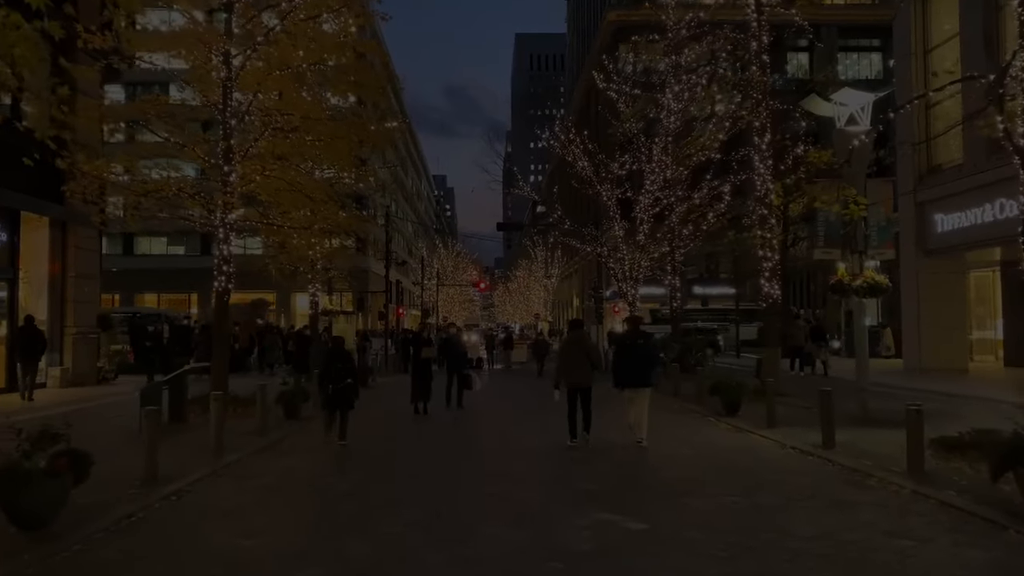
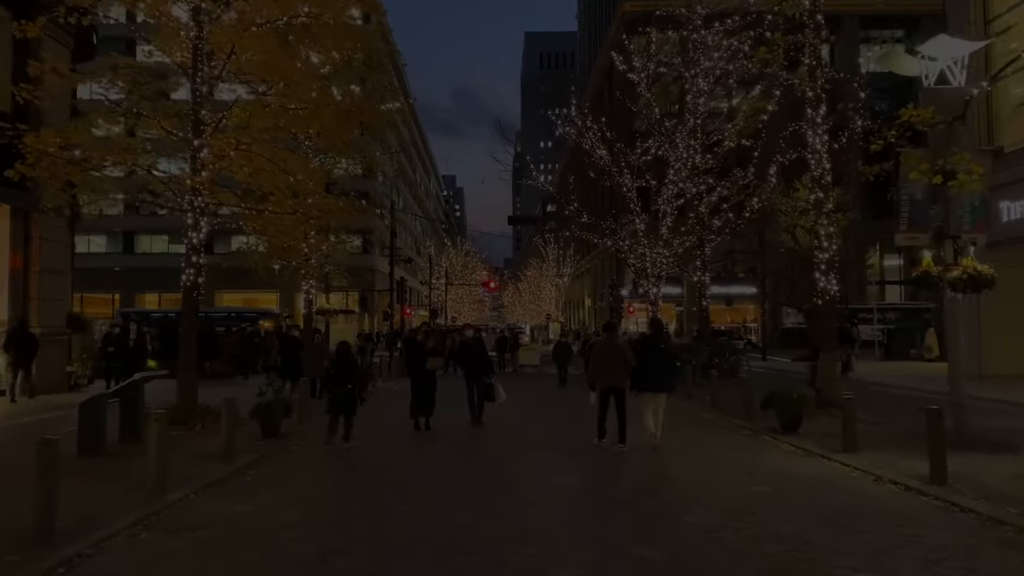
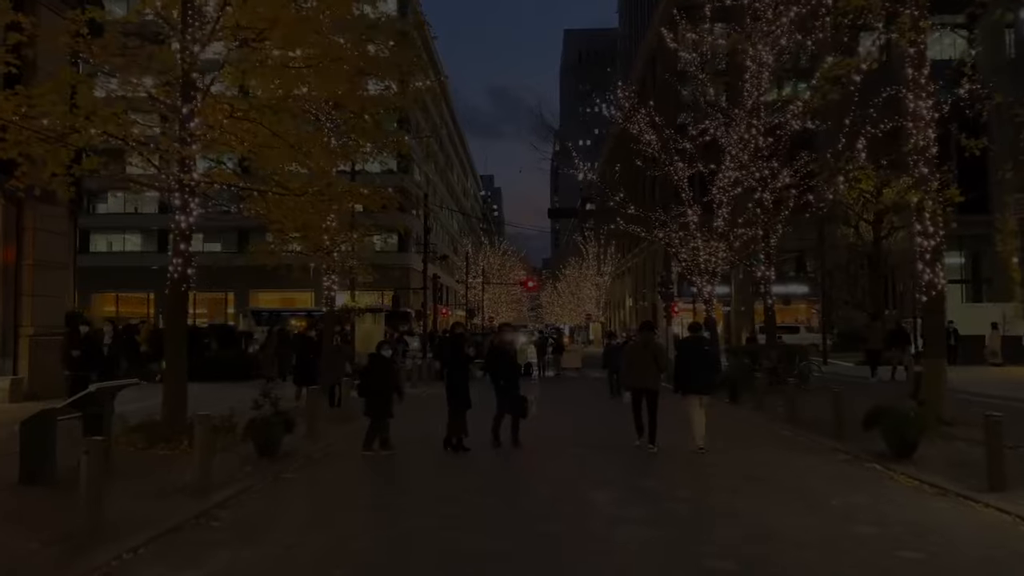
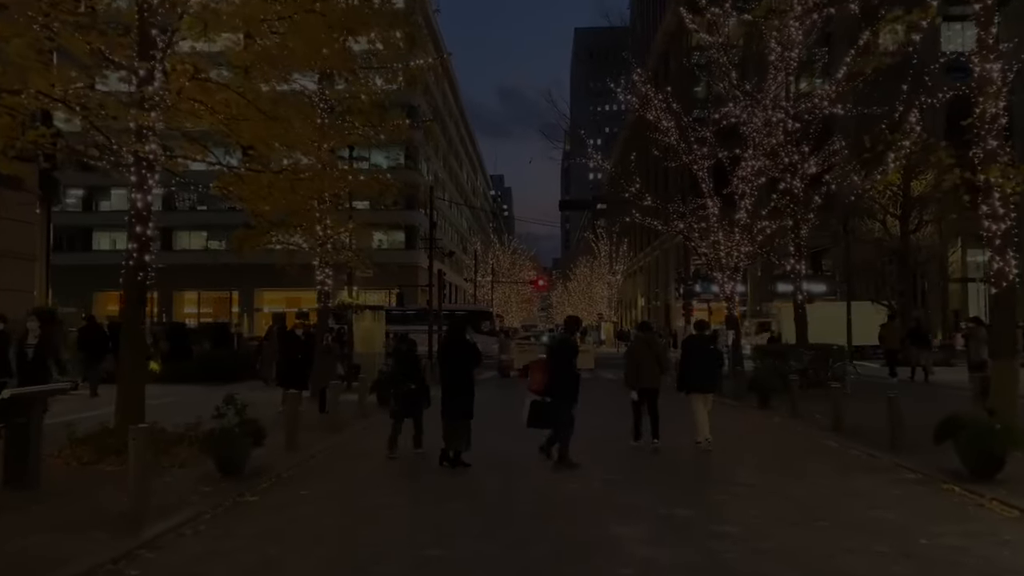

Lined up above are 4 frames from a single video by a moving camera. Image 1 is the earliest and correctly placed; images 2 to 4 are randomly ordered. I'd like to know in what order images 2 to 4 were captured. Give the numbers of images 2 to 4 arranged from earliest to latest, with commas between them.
2, 3, 4
